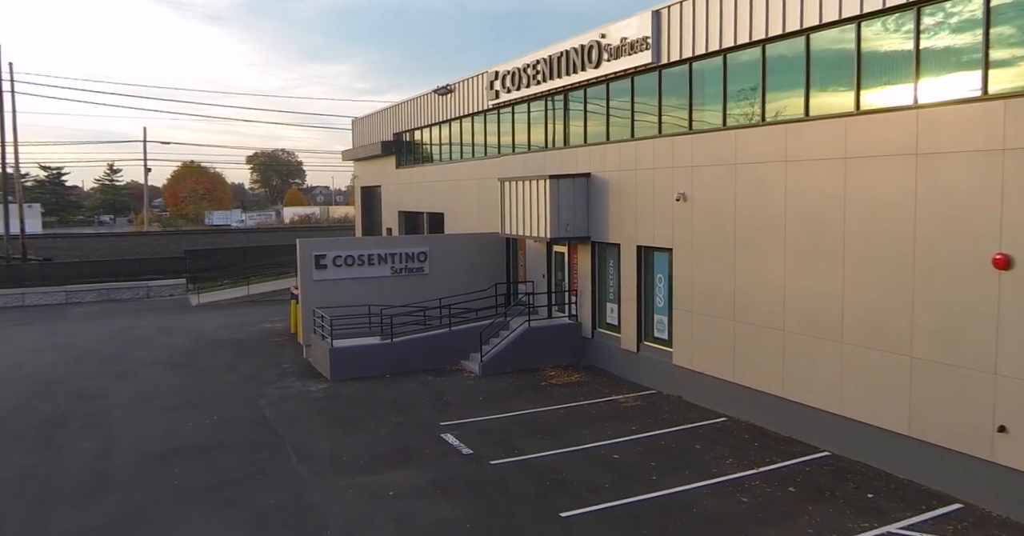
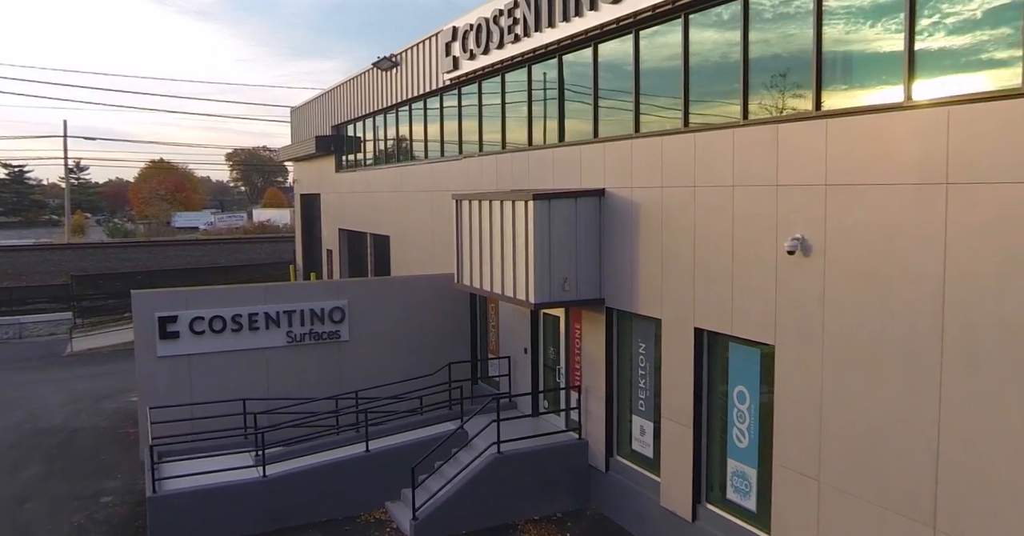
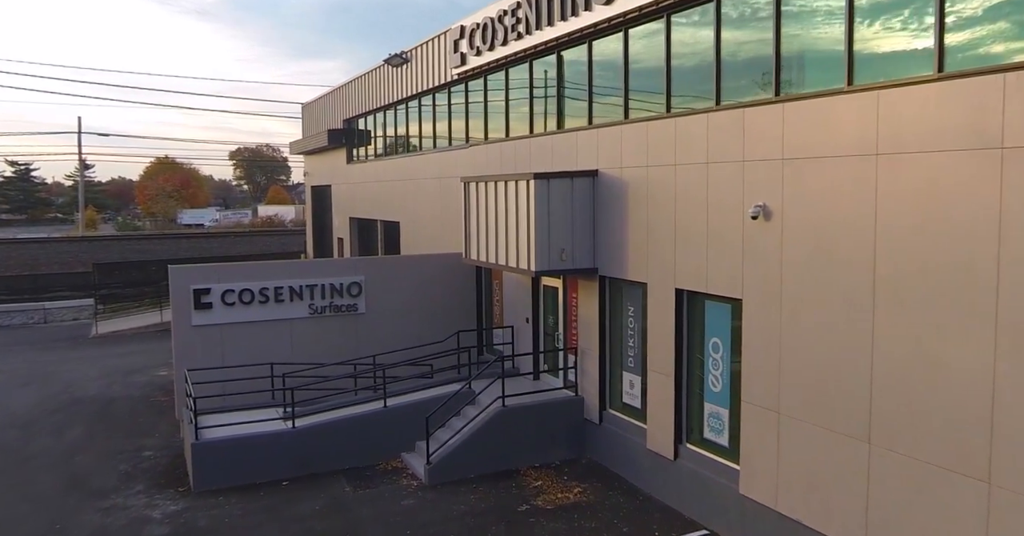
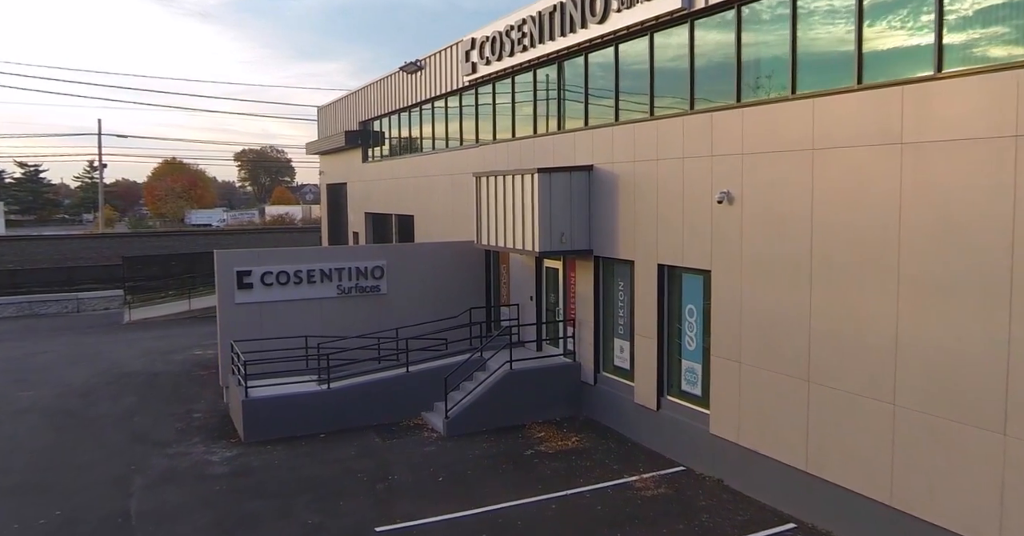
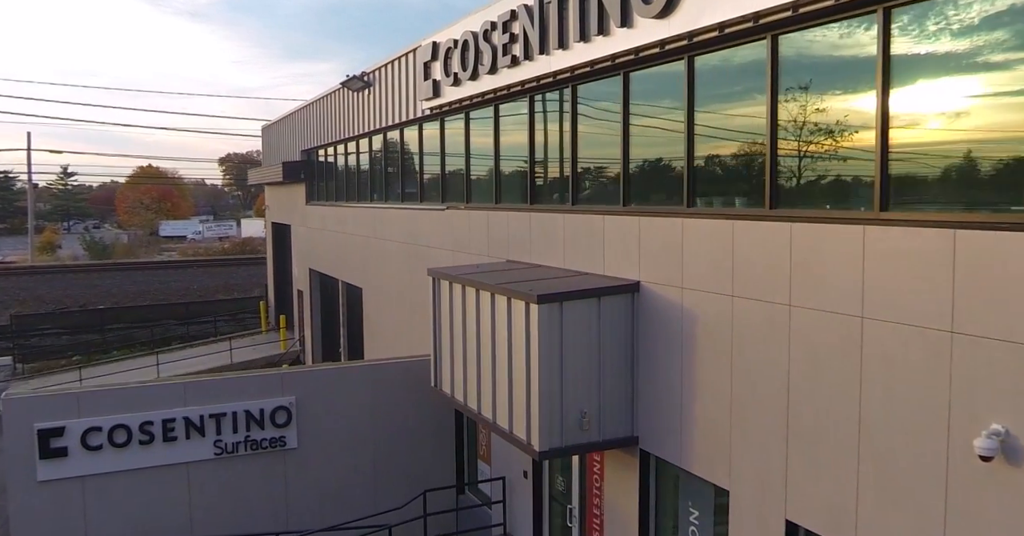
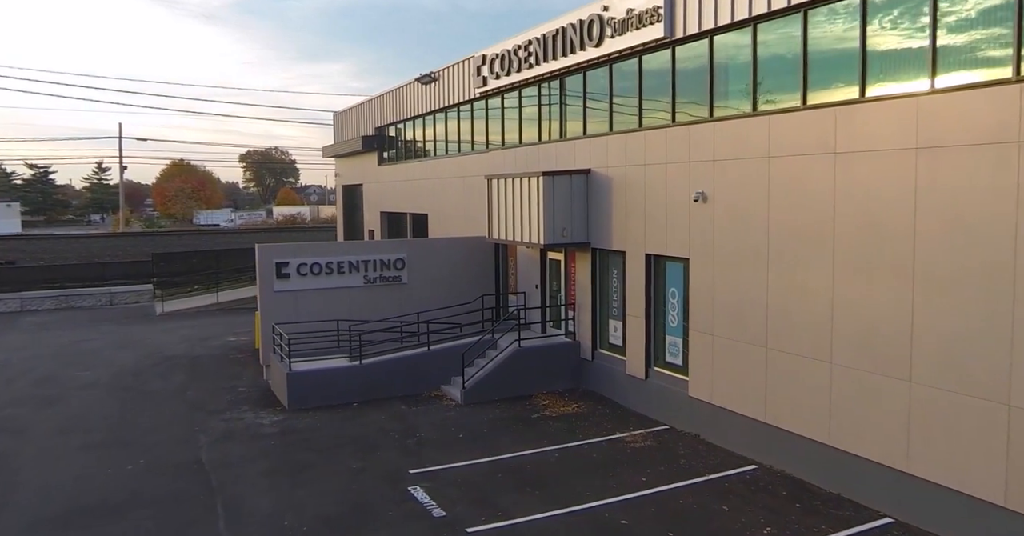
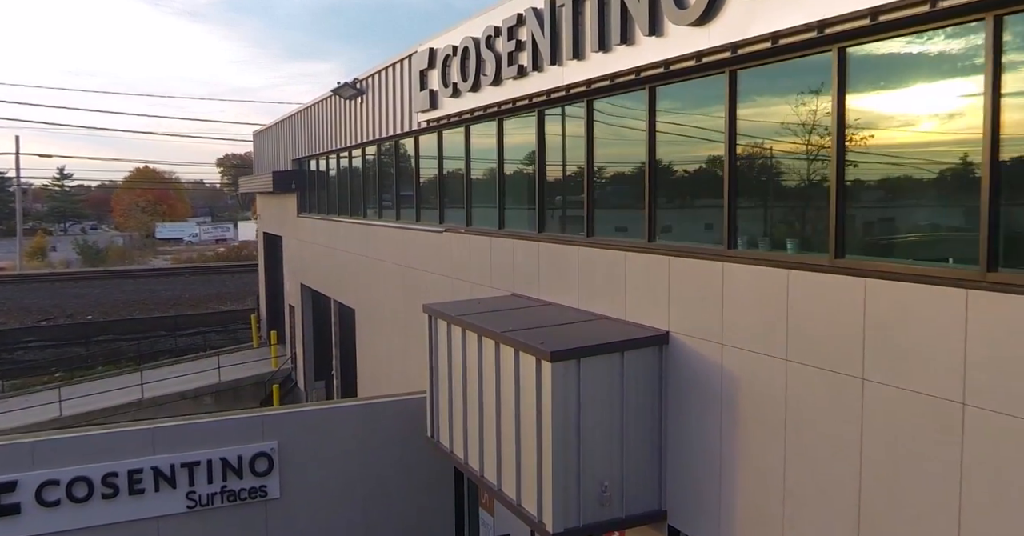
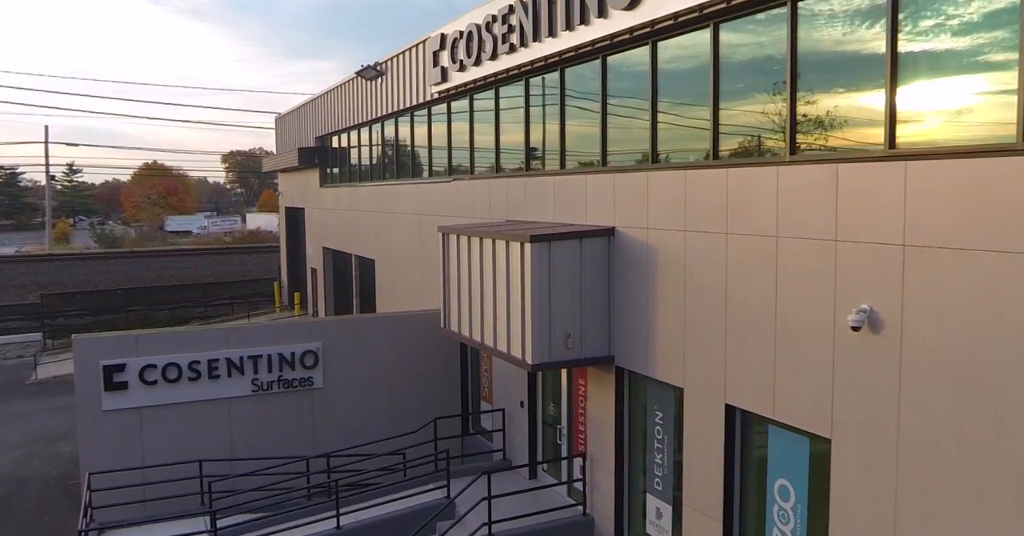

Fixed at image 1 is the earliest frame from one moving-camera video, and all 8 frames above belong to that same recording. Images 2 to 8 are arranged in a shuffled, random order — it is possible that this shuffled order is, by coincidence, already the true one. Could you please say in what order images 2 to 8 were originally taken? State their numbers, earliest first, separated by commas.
6, 4, 3, 2, 8, 5, 7
